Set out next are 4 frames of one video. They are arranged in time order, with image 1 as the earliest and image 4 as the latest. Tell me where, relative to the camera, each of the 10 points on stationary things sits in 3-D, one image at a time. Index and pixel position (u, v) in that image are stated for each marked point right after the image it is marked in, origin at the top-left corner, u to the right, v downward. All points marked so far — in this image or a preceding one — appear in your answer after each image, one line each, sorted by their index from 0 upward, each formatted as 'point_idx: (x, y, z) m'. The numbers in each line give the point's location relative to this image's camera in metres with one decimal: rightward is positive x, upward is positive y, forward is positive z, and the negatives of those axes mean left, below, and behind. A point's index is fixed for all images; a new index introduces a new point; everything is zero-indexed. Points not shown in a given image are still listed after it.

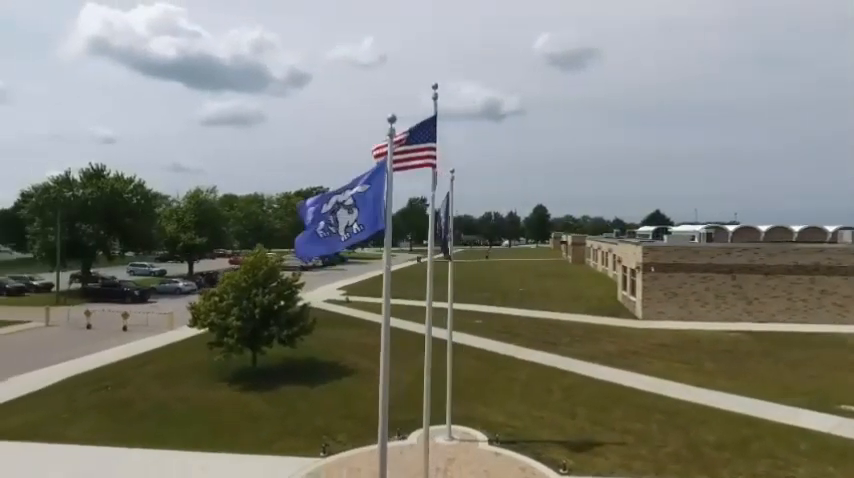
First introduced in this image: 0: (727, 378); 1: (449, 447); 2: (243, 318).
0: (+10.6, -4.9, +18.8) m
1: (+0.5, -5.3, +13.5) m
2: (-6.8, -2.9, +19.7) m
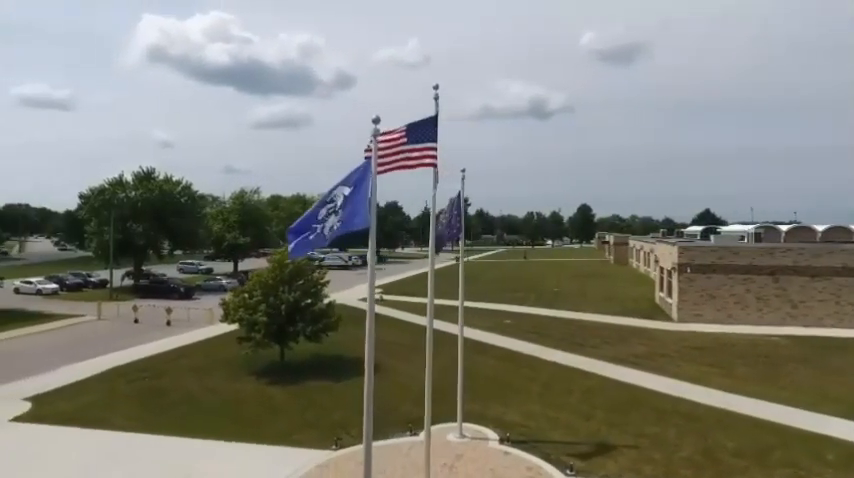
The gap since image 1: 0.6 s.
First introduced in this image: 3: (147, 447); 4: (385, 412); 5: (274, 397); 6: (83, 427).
0: (+11.3, -4.9, +18.0) m
1: (+0.8, -5.3, +13.6) m
2: (-6.0, -2.9, +20.4) m
3: (-7.5, -5.6, +14.3) m
4: (-1.3, -5.3, +16.4) m
5: (-5.3, -5.4, +18.3) m
6: (-10.4, -5.7, +16.1) m
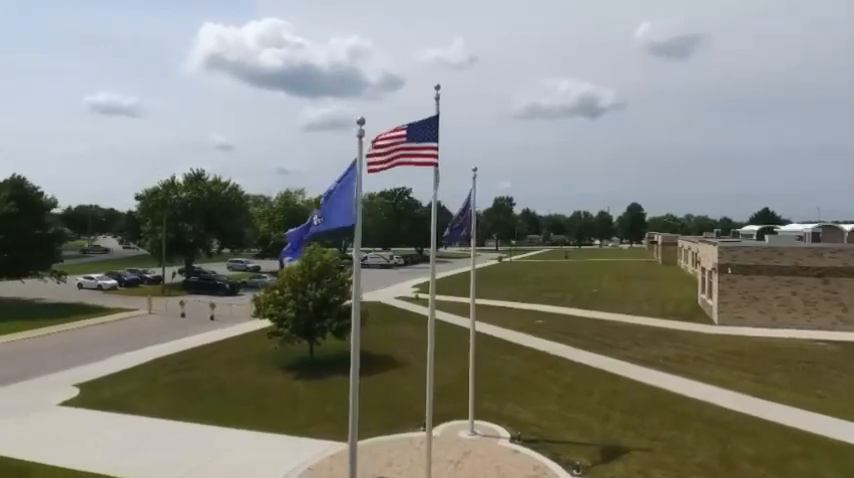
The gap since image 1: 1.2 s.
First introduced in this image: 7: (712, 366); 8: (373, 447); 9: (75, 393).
0: (+11.9, -4.9, +17.2) m
1: (+1.0, -5.2, +13.7) m
2: (-5.1, -2.8, +21.1) m
3: (-7.1, -5.5, +15.1) m
4: (-0.7, -5.3, +16.6) m
5: (-4.6, -5.4, +18.9) m
6: (-9.9, -5.6, +17.2) m
7: (+10.7, -4.8, +20.0) m
8: (-1.4, -5.3, +13.5) m
9: (-12.7, -5.5, +19.1) m
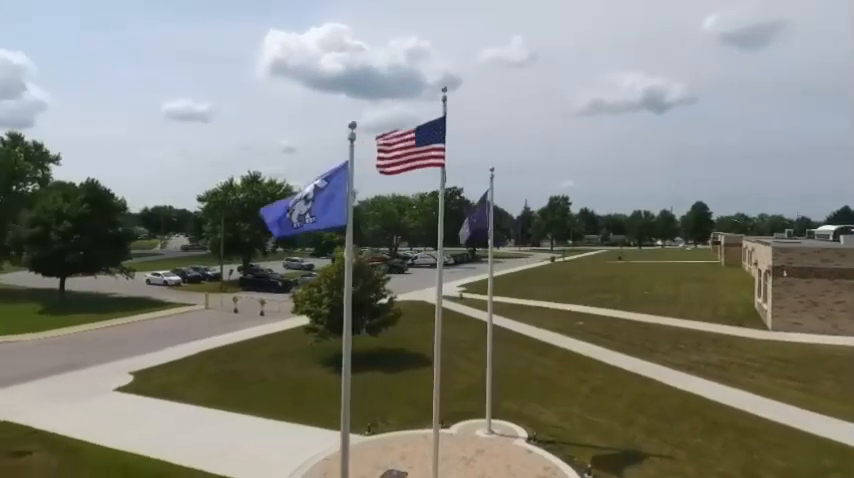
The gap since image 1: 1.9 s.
0: (+12.6, -4.9, +16.0) m
1: (+1.5, -5.2, +13.8) m
2: (-3.8, -2.8, +21.8) m
3: (-6.5, -5.5, +16.1) m
4: (0.0, -5.3, +16.9) m
5: (-3.5, -5.4, +19.6) m
6: (-9.0, -5.6, +18.5) m
7: (+11.8, -4.8, +19.0) m
8: (-0.9, -5.3, +13.8) m
9: (-11.6, -5.5, +20.6) m
